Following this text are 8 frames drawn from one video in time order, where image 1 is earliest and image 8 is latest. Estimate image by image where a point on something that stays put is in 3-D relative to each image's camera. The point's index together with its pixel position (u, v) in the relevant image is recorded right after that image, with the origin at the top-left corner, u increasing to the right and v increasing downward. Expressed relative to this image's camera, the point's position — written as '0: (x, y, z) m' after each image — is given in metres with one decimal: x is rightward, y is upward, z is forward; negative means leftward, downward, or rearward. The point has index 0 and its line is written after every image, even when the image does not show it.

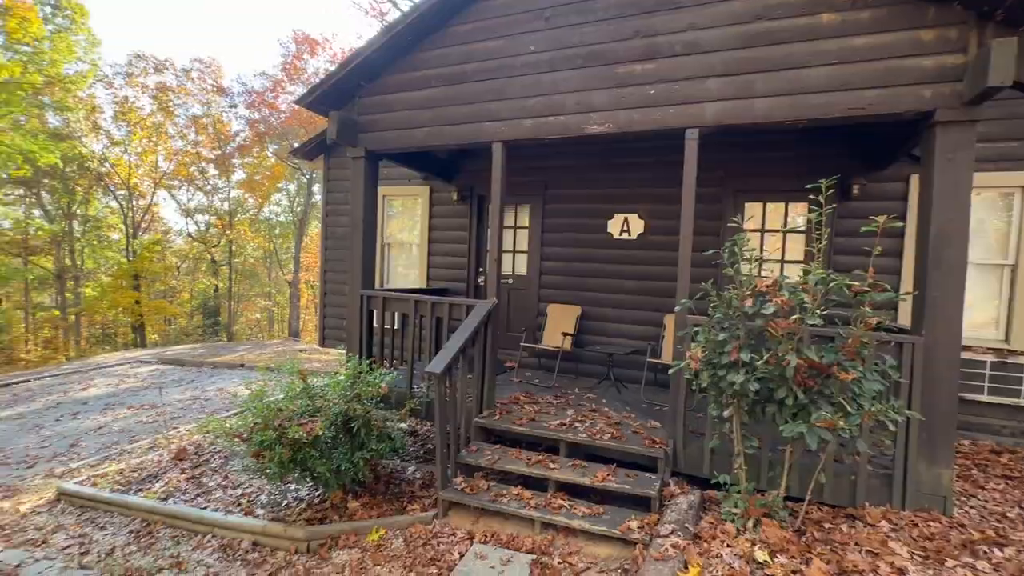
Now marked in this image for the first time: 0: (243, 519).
0: (-1.9, -1.6, +3.3) m
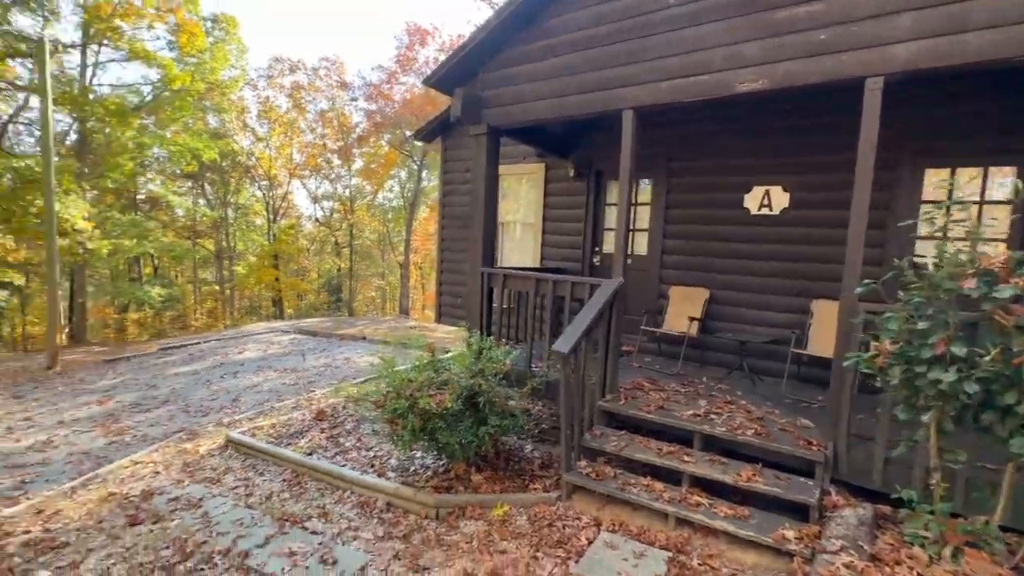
0: (-1.0, -1.4, +3.5) m
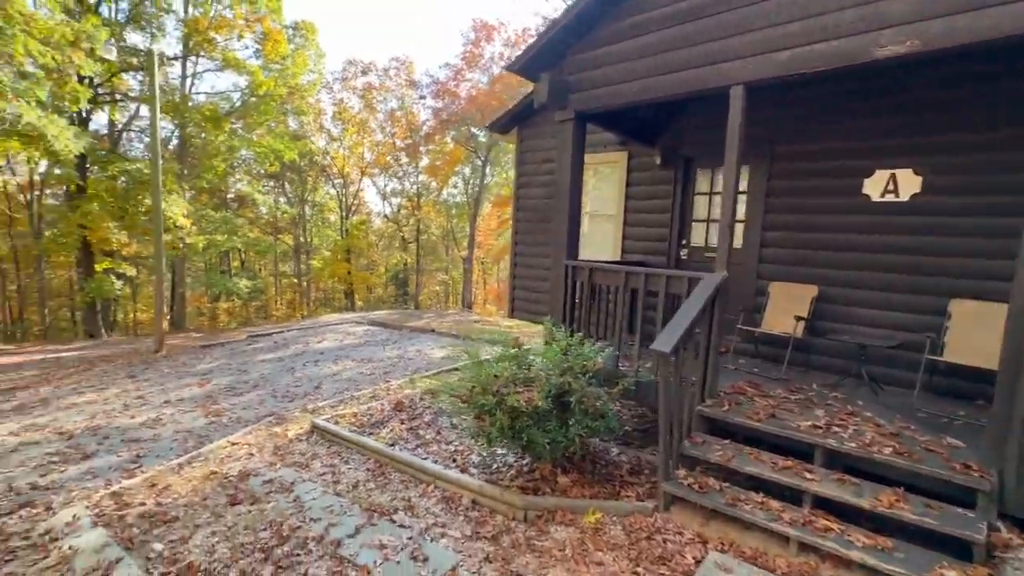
0: (-0.4, -1.4, +3.4) m
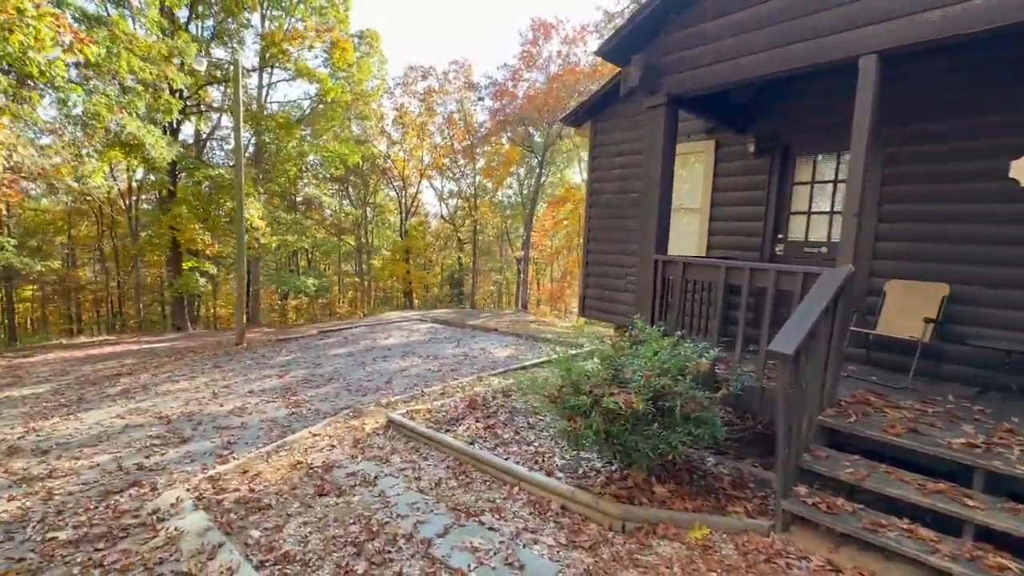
0: (+0.3, -1.3, +3.2) m
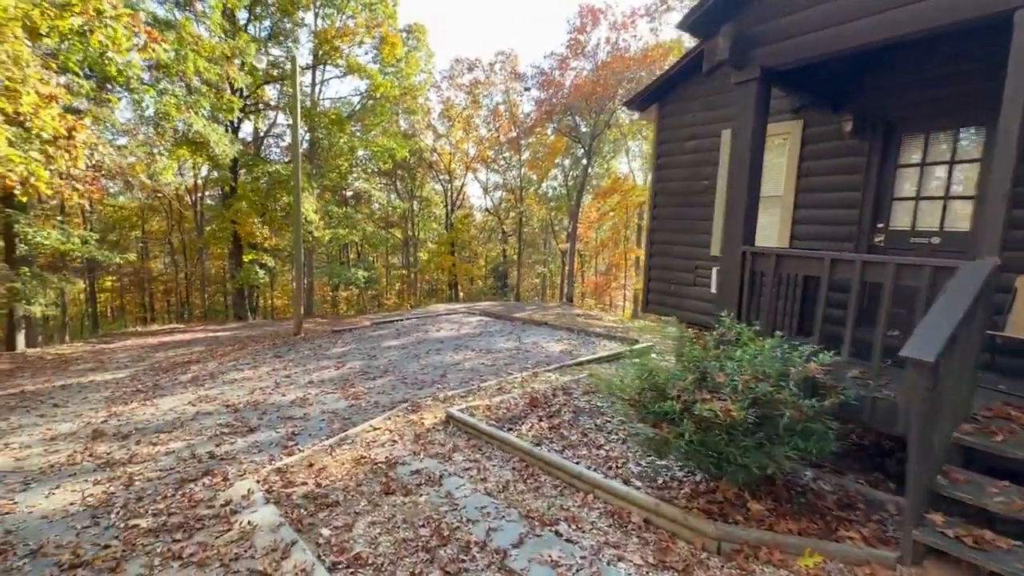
0: (+0.7, -1.3, +3.0) m
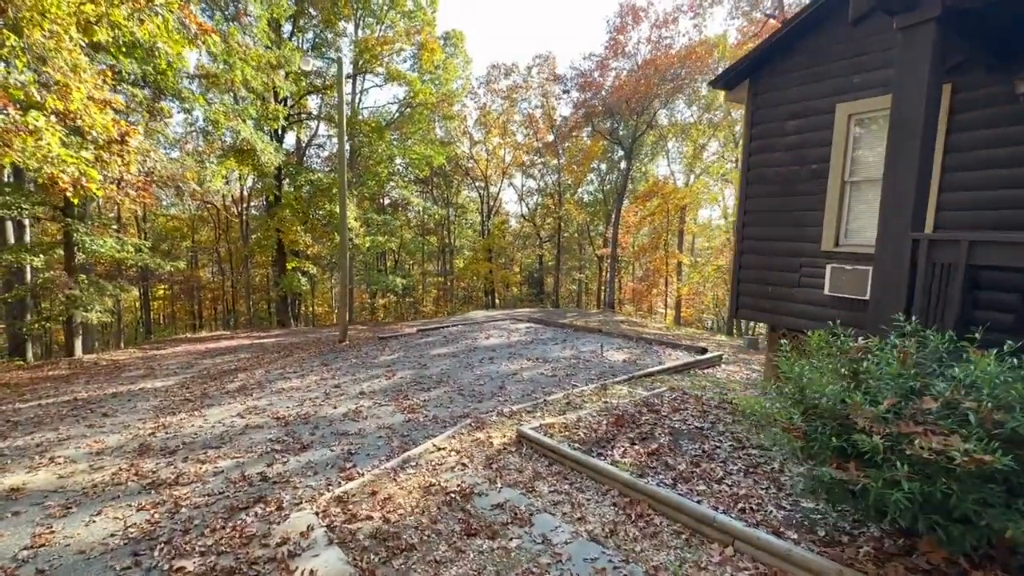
0: (+1.4, -1.3, +2.3) m
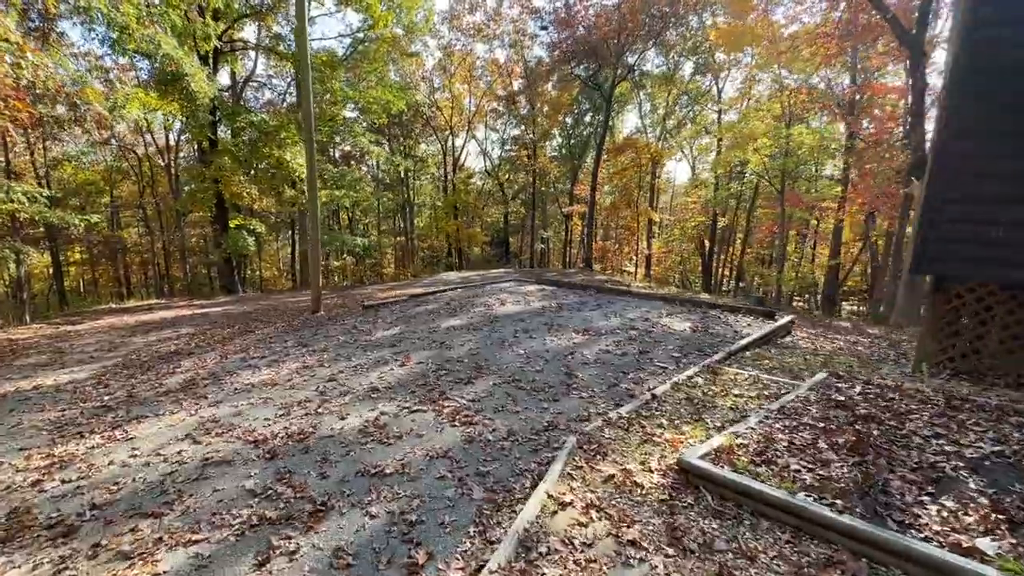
0: (+2.5, -1.1, +0.7) m
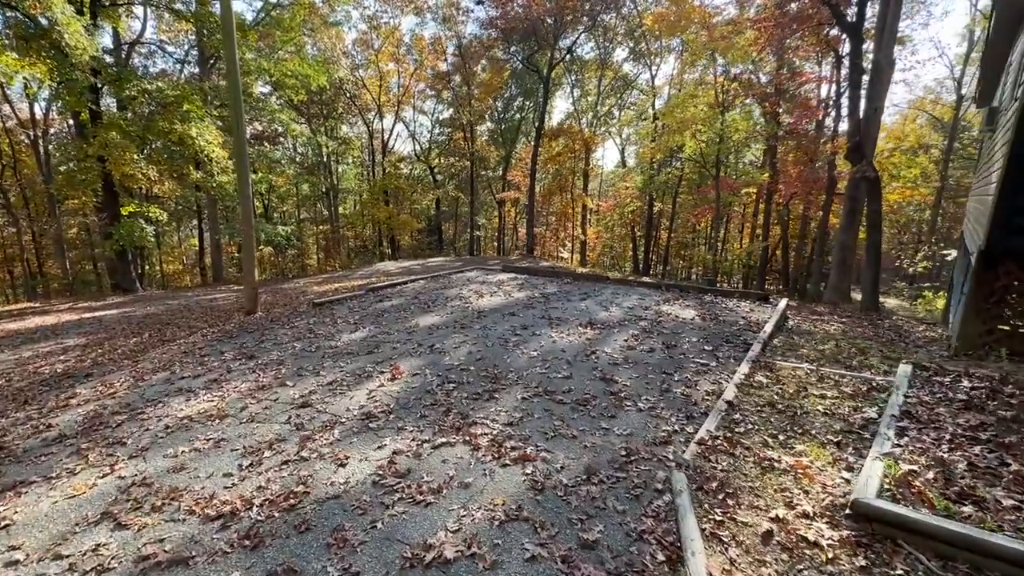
0: (+3.3, -1.0, +0.3) m
